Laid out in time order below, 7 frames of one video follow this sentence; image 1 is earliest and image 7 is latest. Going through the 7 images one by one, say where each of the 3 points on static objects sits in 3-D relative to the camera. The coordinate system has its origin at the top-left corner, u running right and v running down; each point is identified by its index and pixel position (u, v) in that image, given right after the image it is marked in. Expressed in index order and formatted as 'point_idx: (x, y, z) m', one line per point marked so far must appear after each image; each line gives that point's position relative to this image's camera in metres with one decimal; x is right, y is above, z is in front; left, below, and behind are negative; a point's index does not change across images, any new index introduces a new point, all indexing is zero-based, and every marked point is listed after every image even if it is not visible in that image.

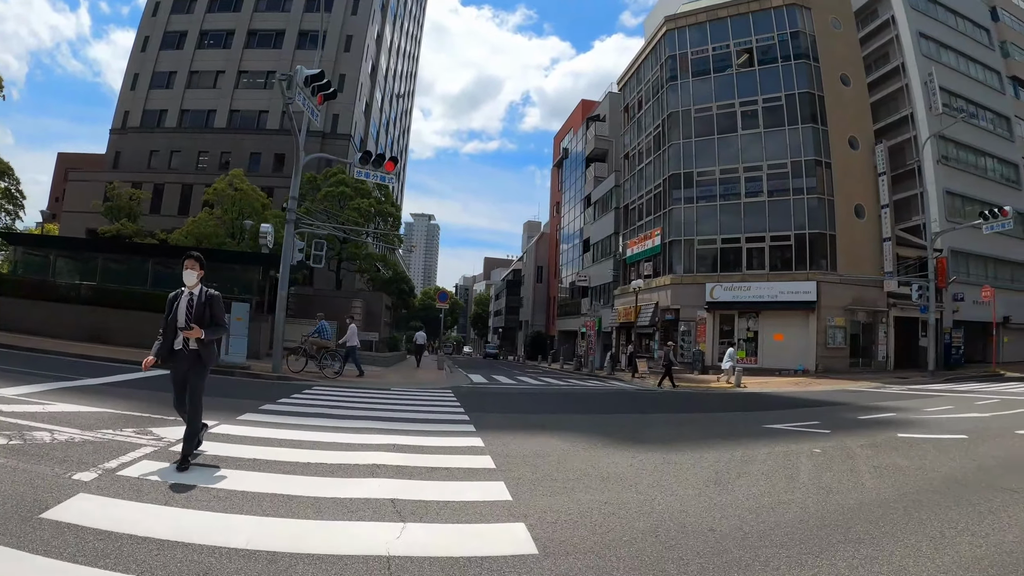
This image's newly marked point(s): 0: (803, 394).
0: (+10.4, -3.8, +19.1) m
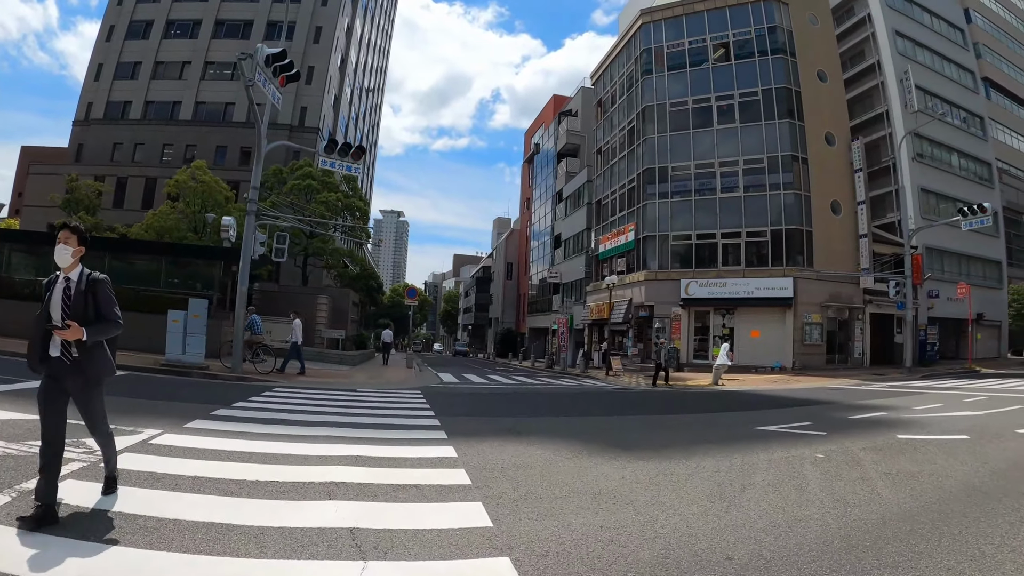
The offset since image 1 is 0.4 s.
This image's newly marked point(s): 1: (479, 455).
0: (+9.6, -3.6, +18.7) m
1: (-0.4, -2.0, +6.3) m
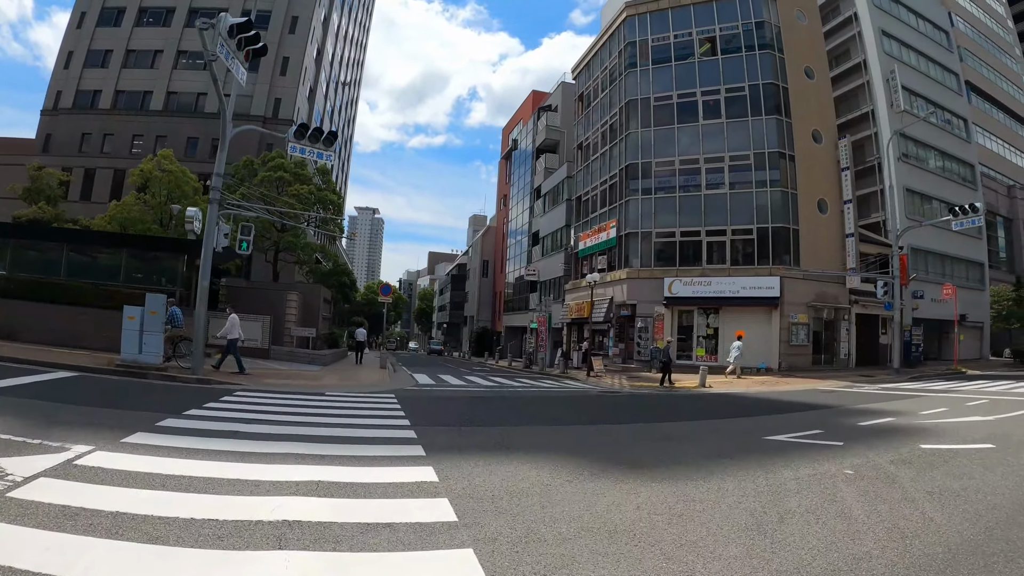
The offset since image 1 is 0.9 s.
0: (+9.0, -3.6, +18.0) m
1: (-0.5, -1.9, +5.3) m
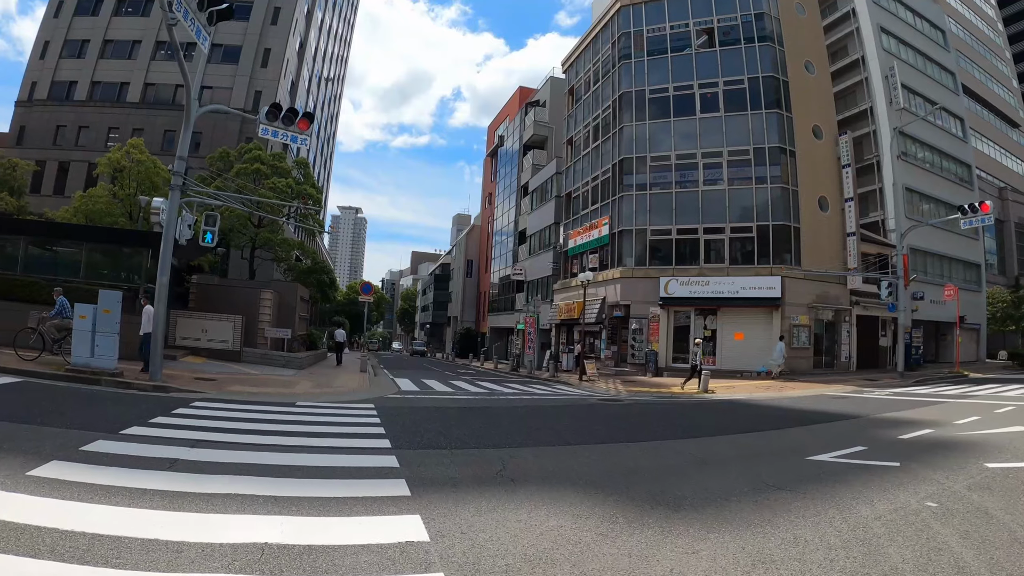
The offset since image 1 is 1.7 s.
0: (+8.7, -3.5, +16.9) m
1: (-0.3, -1.8, +4.0) m
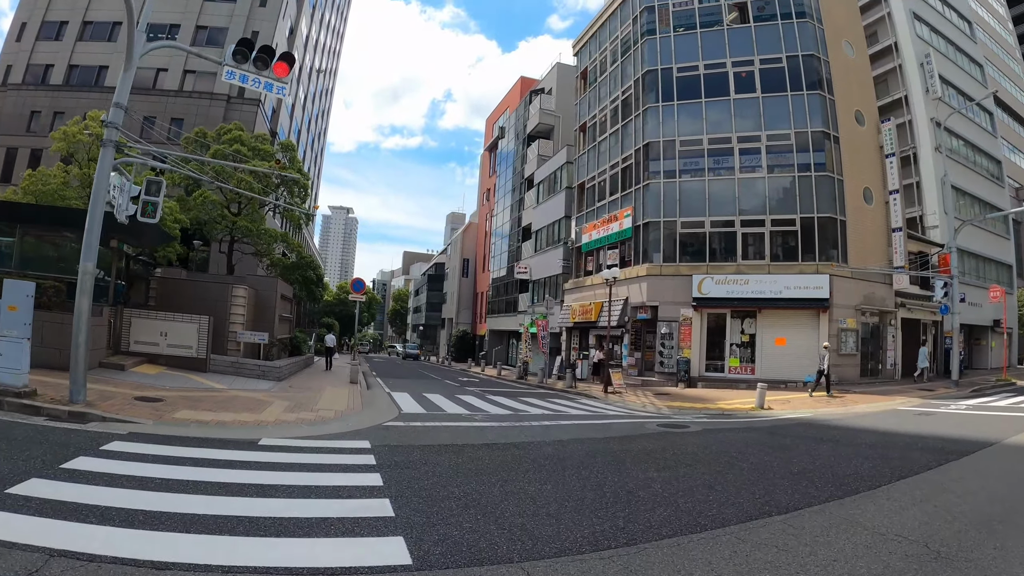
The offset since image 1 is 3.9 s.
0: (+9.4, -3.5, +14.1) m
1: (+0.5, -1.6, +1.0) m
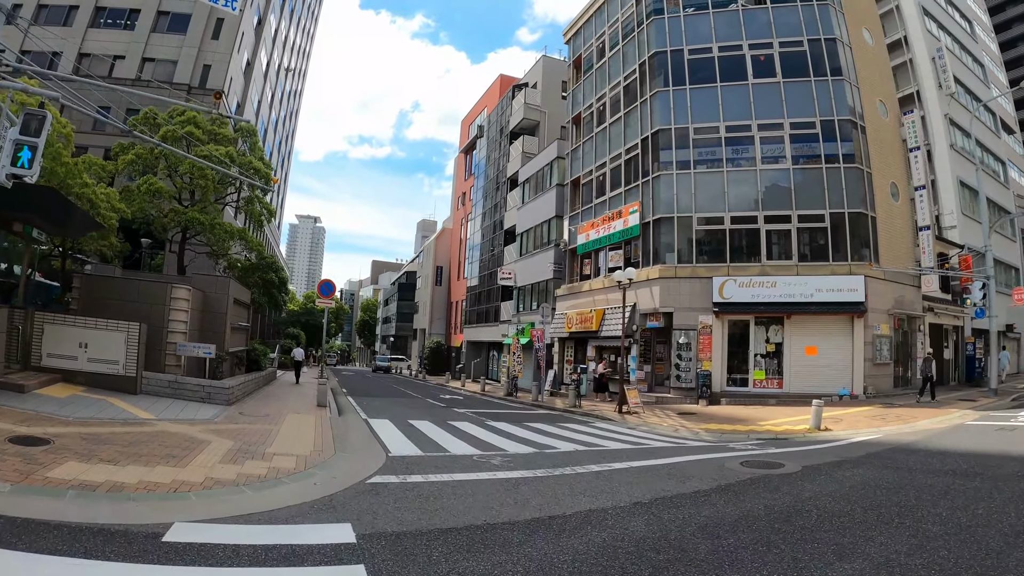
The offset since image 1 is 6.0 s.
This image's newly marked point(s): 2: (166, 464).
0: (+9.7, -3.5, +11.7) m
1: (+1.6, -1.4, -1.8) m
2: (-4.4, -2.2, +6.9) m
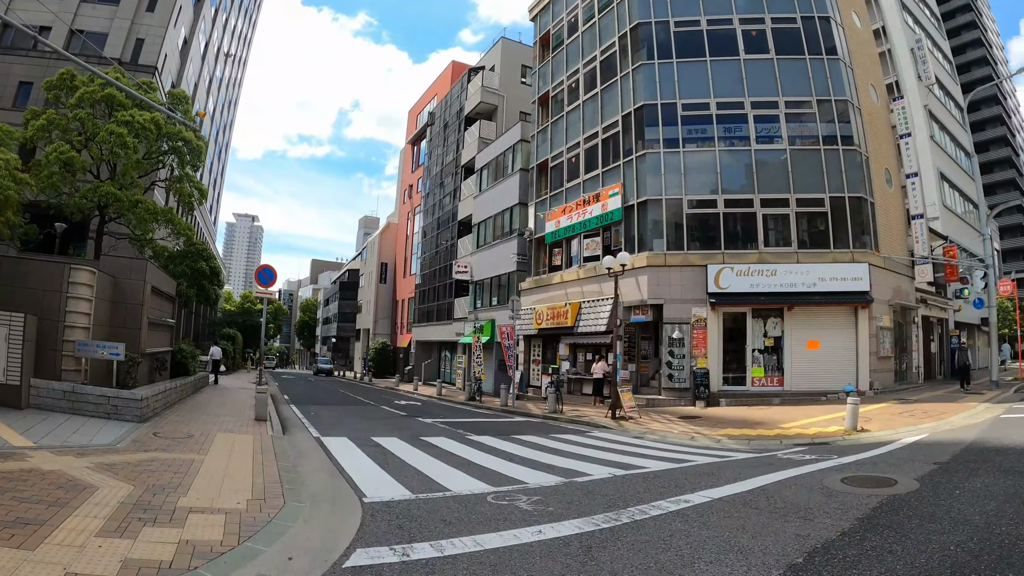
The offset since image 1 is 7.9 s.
0: (+9.6, -3.1, +10.3) m
1: (+2.9, -1.1, -3.9) m
2: (-3.9, -1.9, +4.1) m
